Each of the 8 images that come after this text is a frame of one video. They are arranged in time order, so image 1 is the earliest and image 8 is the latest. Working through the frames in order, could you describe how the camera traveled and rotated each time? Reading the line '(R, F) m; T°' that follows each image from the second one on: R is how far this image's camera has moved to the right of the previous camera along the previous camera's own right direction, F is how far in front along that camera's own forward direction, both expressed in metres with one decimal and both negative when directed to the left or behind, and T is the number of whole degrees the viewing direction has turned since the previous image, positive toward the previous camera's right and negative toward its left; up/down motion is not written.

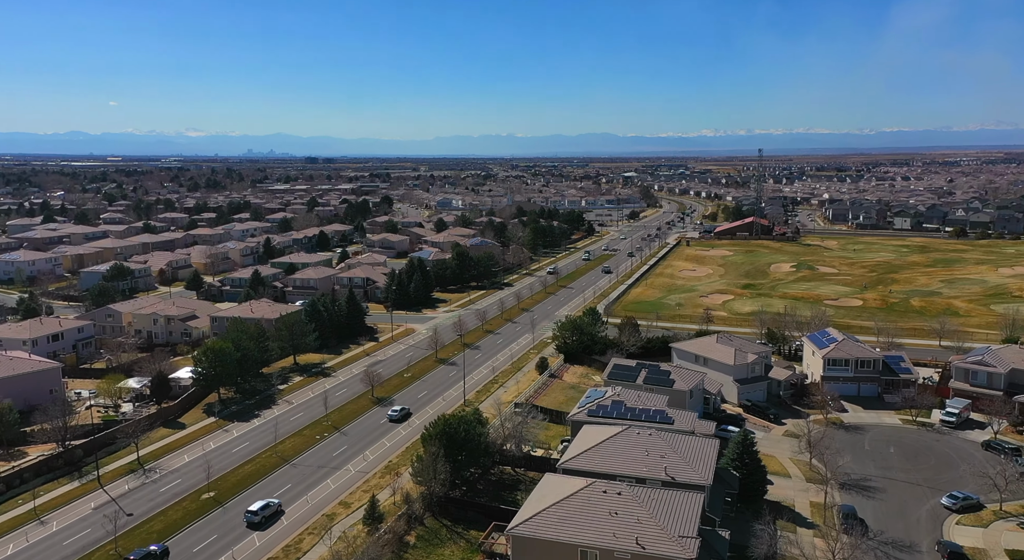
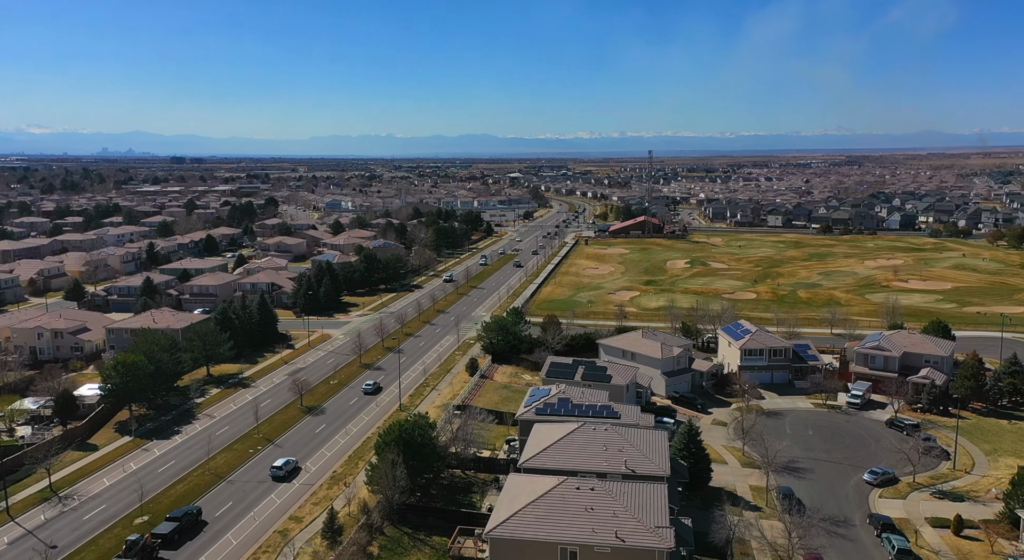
(-2.7, +0.1) m; +9°
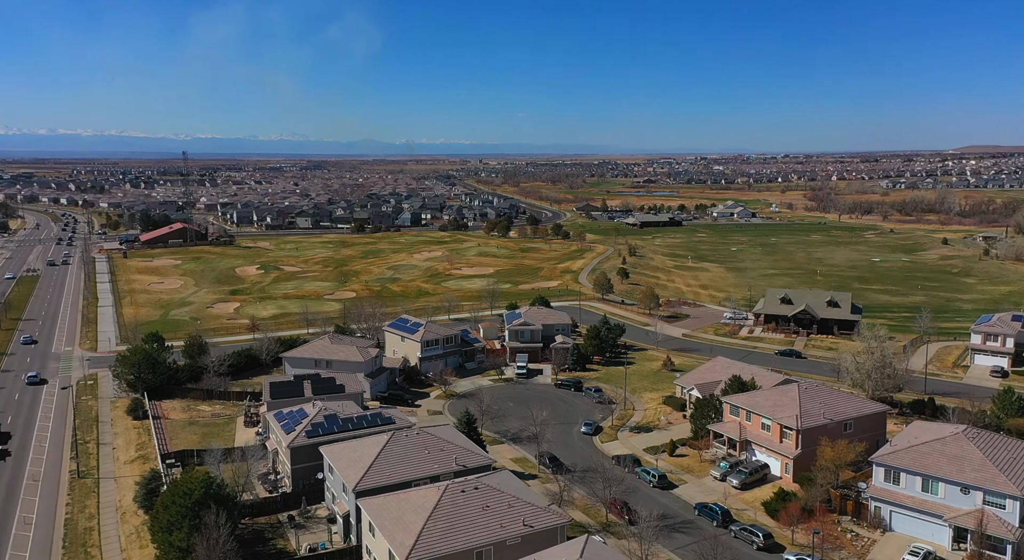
(-10.7, +4.3) m; +39°
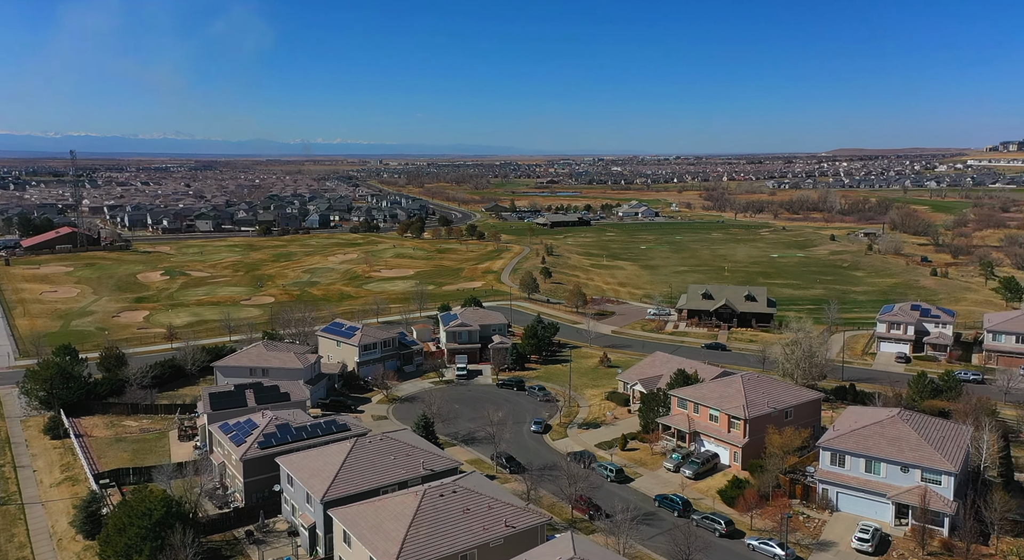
(-2.2, +0.3) m; +7°
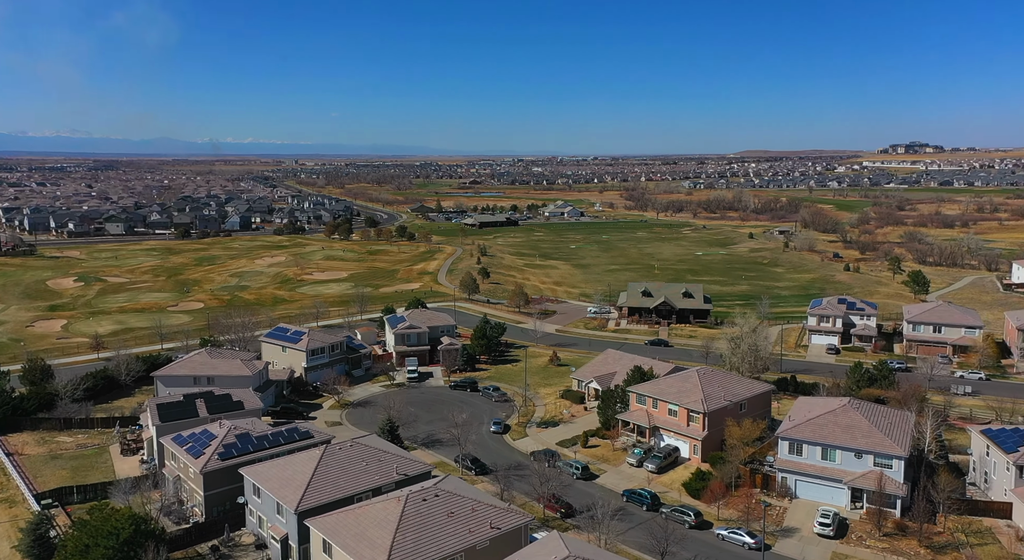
(-1.8, +0.2) m; +6°
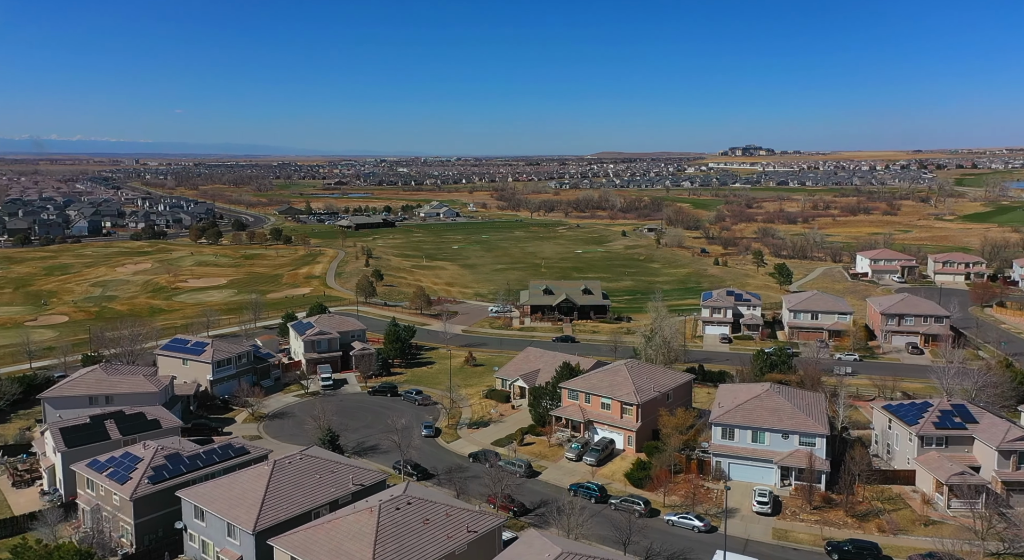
(-3.0, +0.5) m; +10°
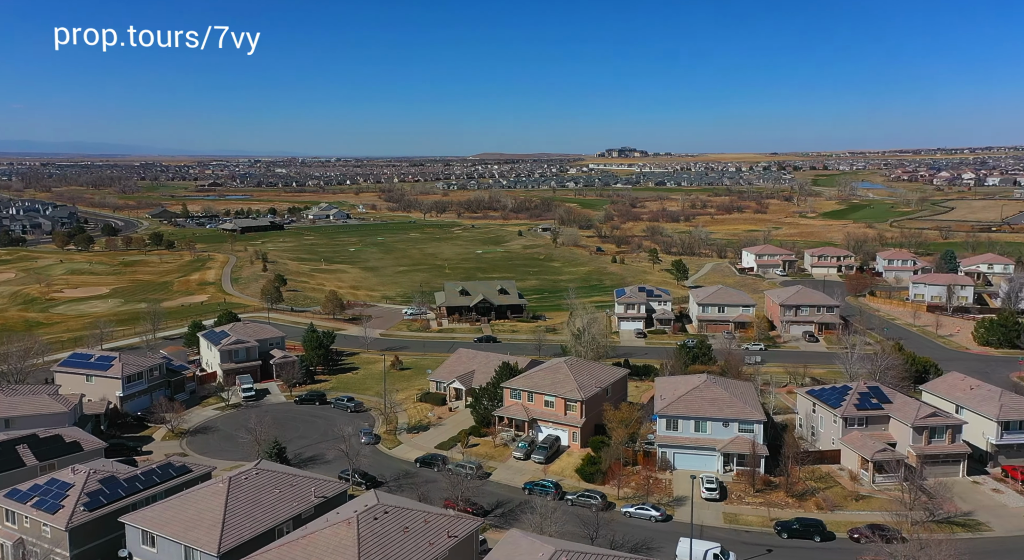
(-2.6, +0.5) m; +9°
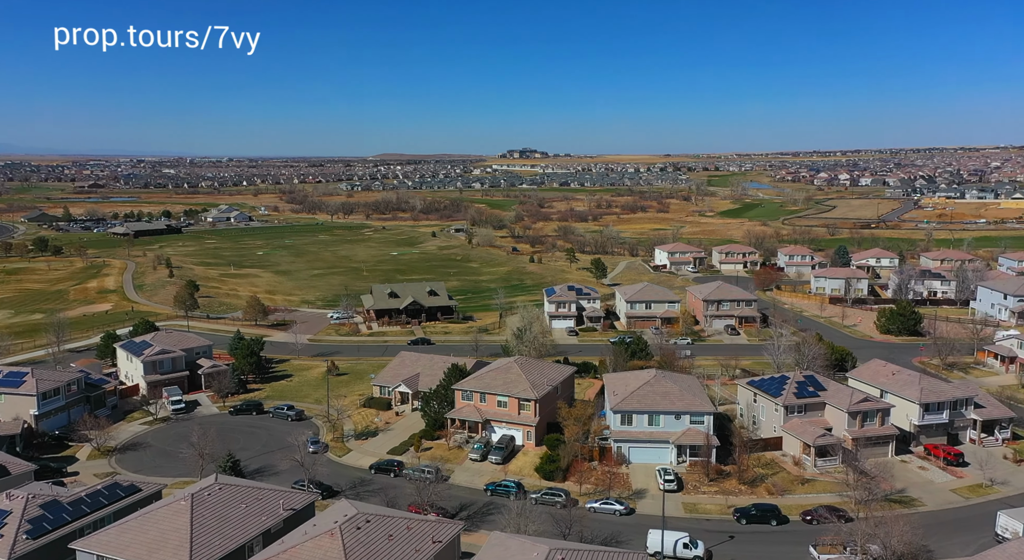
(-2.1, +0.4) m; +7°
